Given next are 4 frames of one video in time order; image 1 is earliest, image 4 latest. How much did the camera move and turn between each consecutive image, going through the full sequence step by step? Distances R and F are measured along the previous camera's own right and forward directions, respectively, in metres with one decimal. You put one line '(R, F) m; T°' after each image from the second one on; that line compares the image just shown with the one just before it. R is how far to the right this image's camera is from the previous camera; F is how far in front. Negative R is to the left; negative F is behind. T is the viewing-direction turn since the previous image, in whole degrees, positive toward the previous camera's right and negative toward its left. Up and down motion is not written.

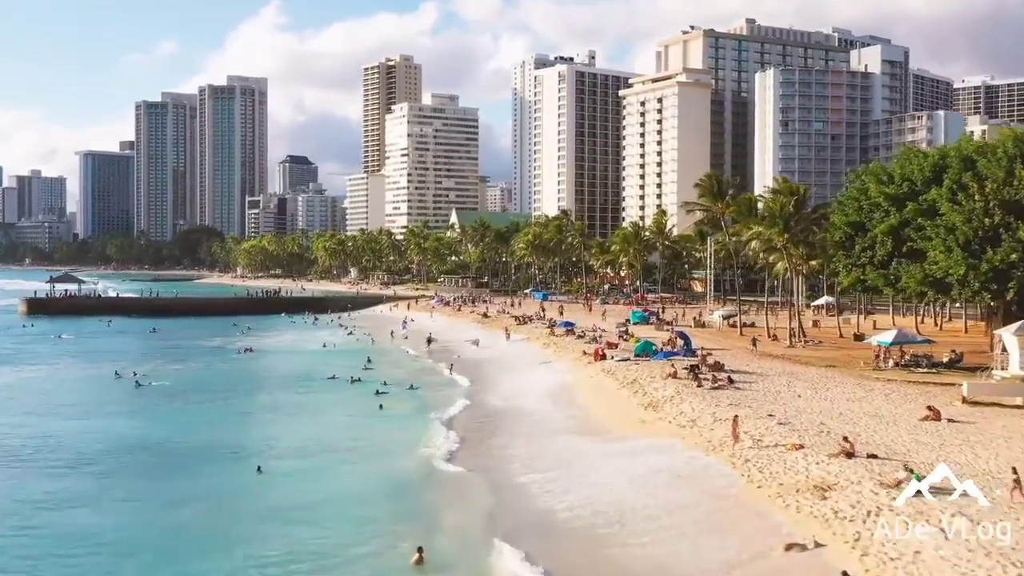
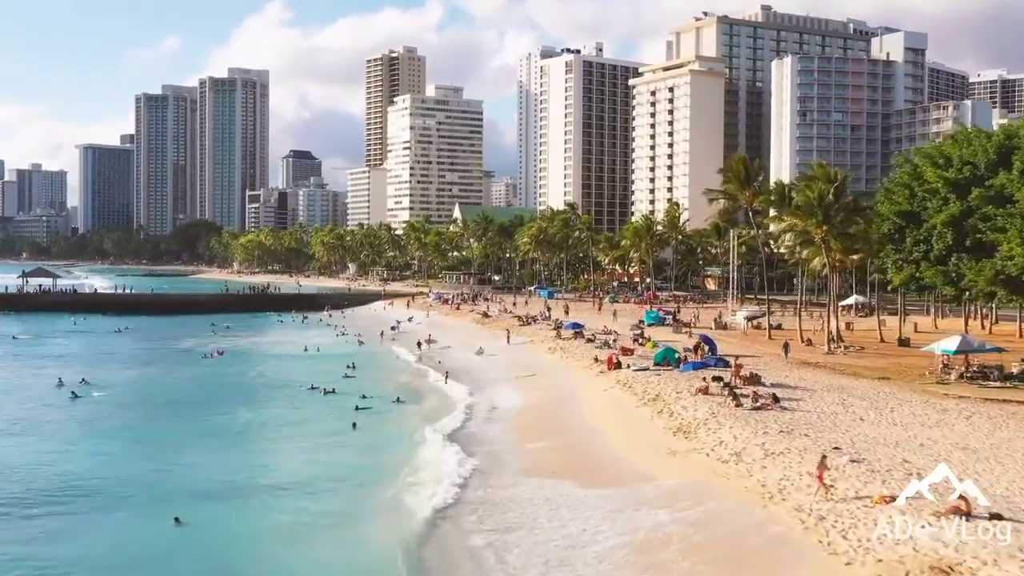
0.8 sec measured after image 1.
(+0.2, +6.8) m; 0°
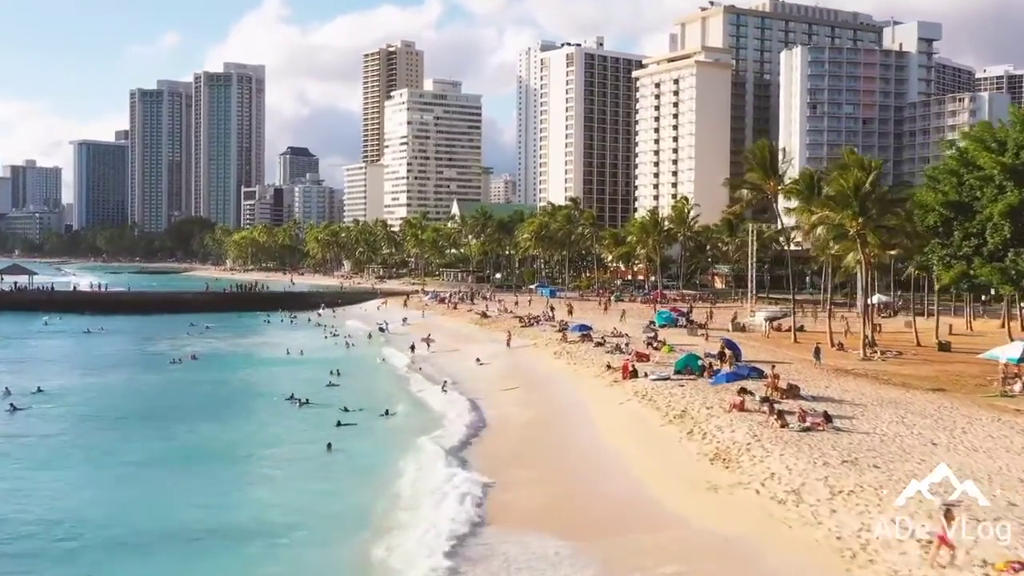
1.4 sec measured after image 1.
(-0.1, +5.0) m; 0°
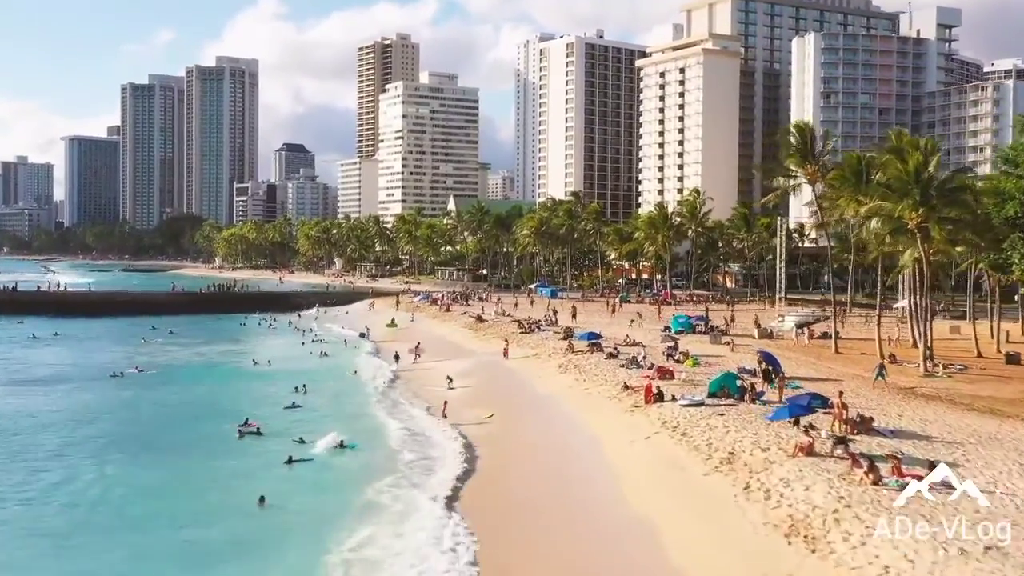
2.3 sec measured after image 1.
(0.0, +7.1) m; 0°
